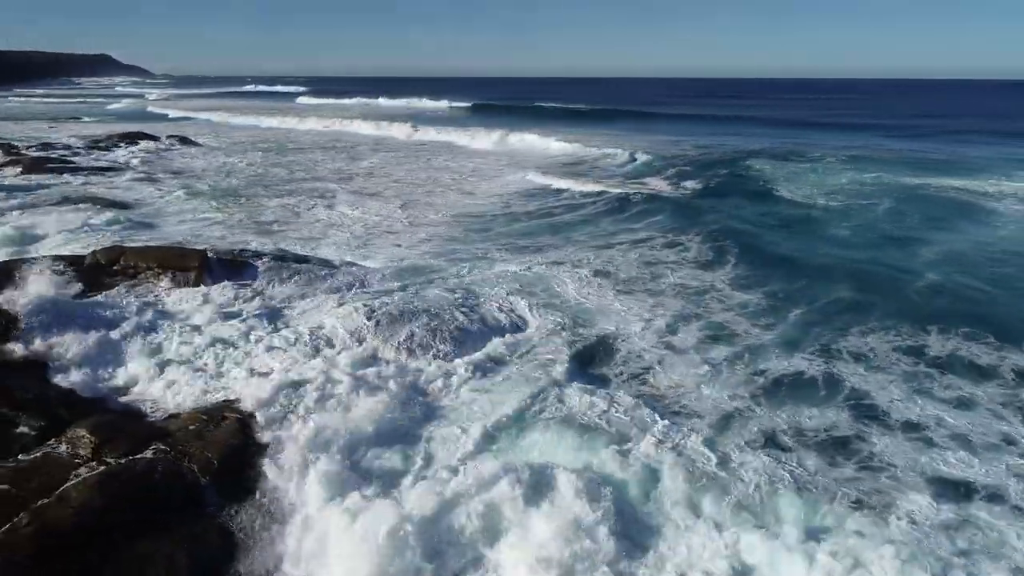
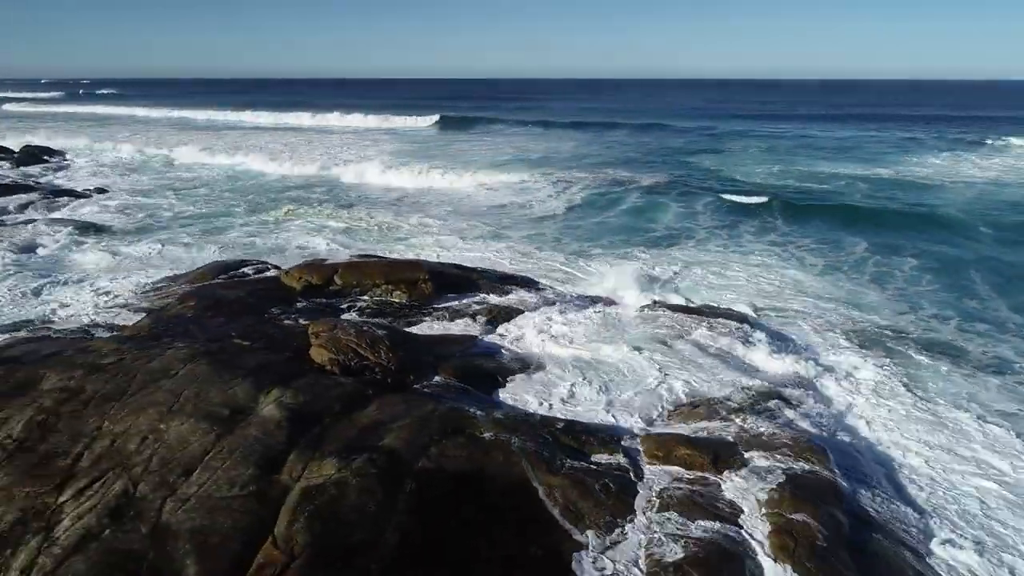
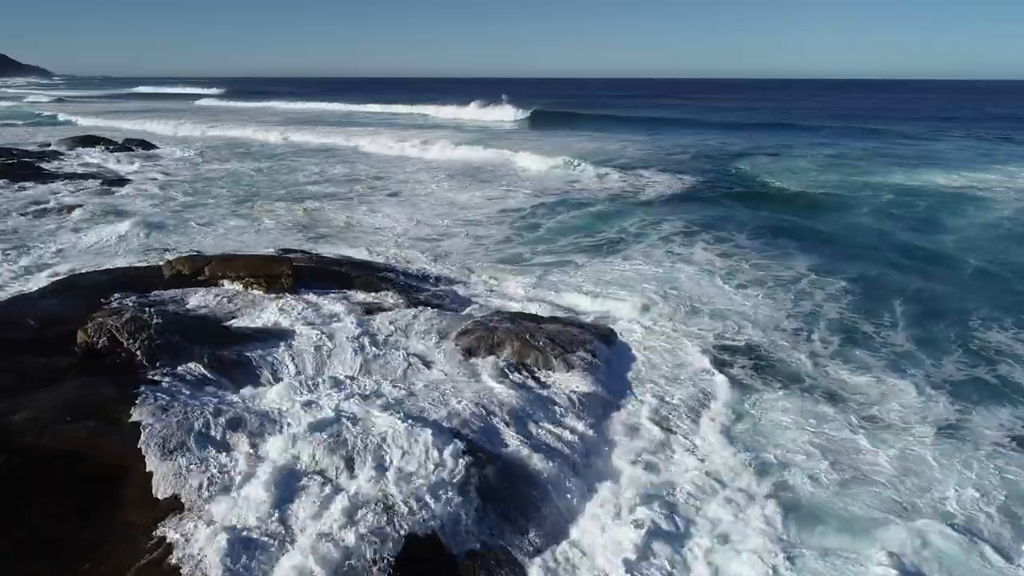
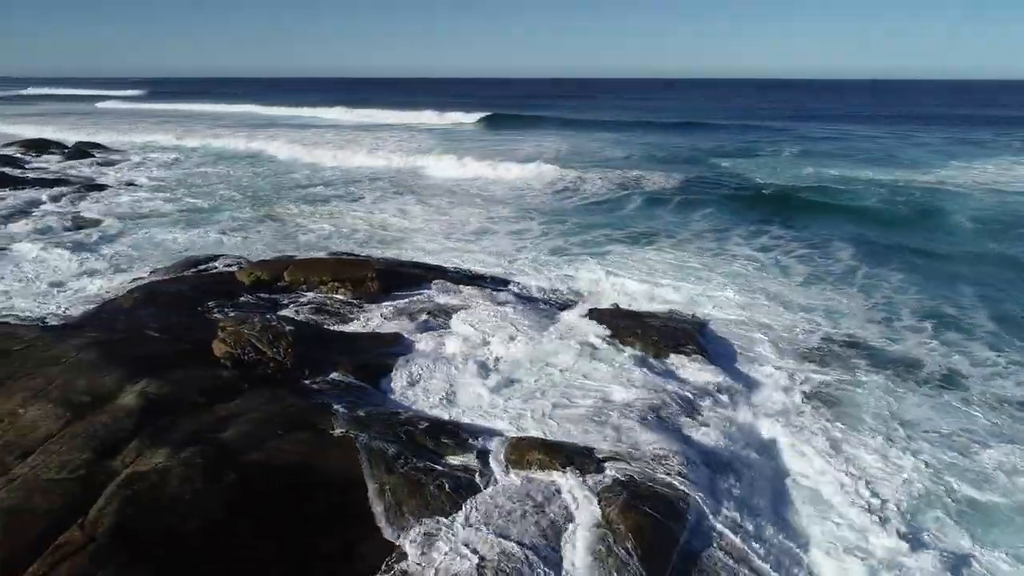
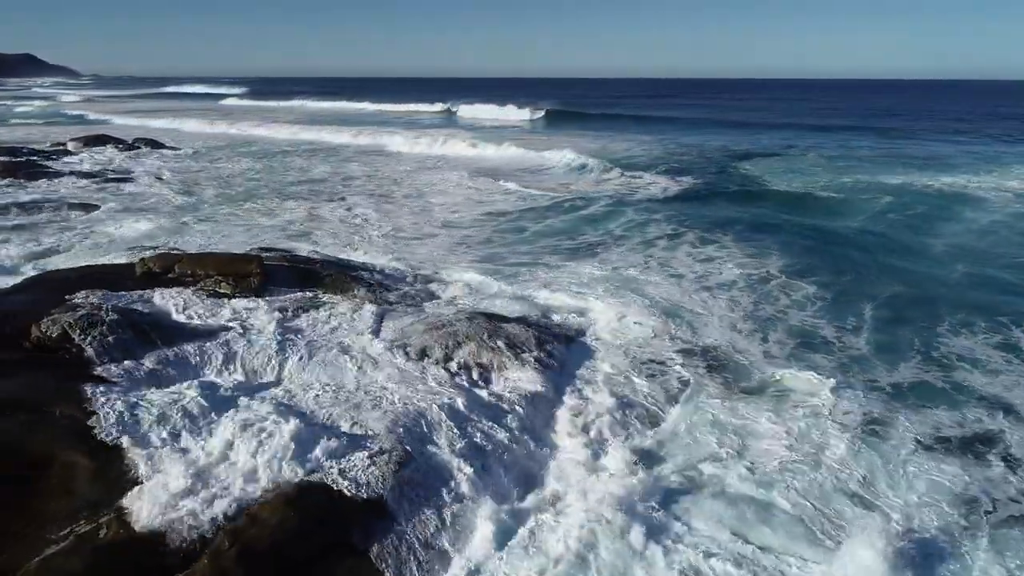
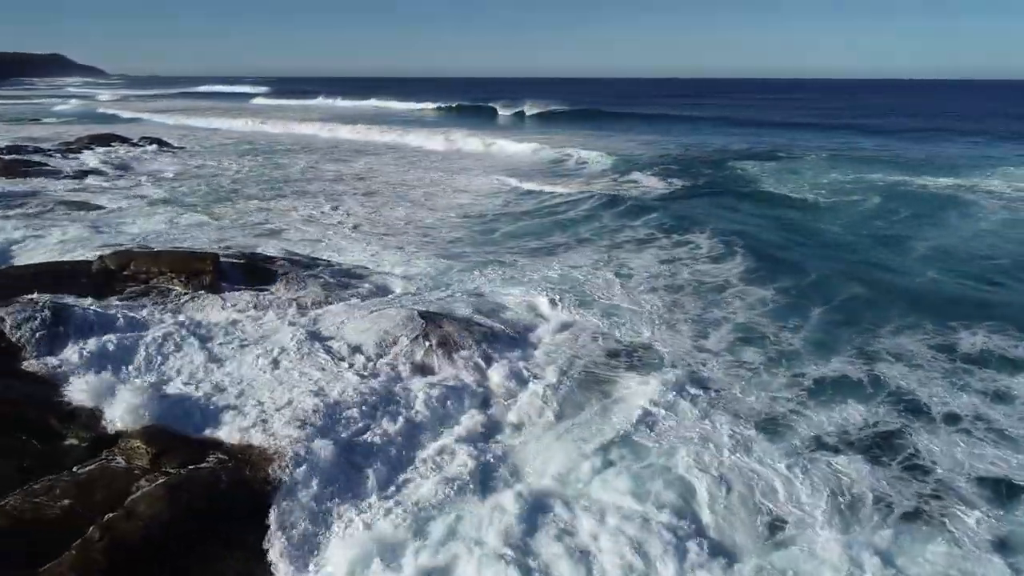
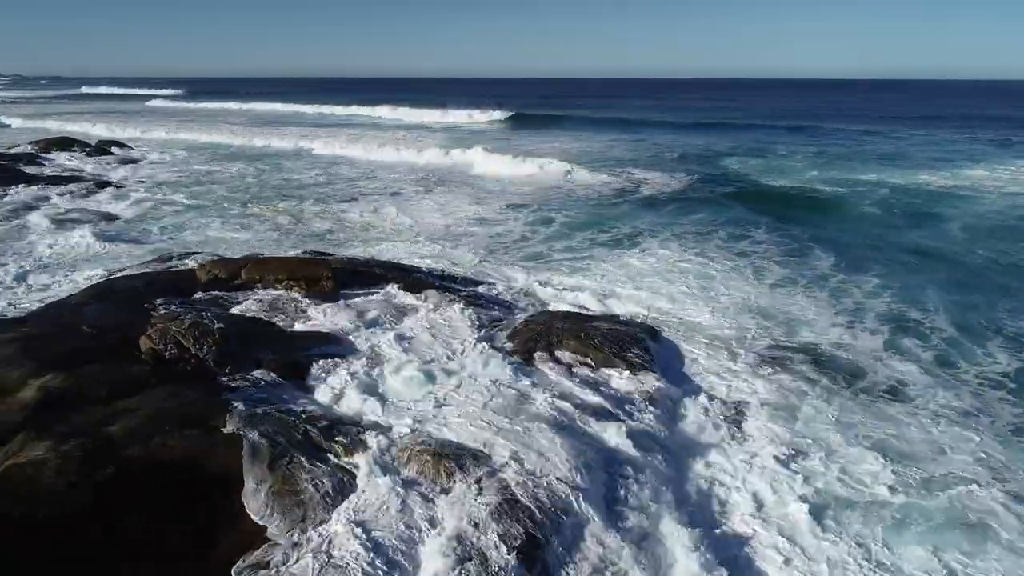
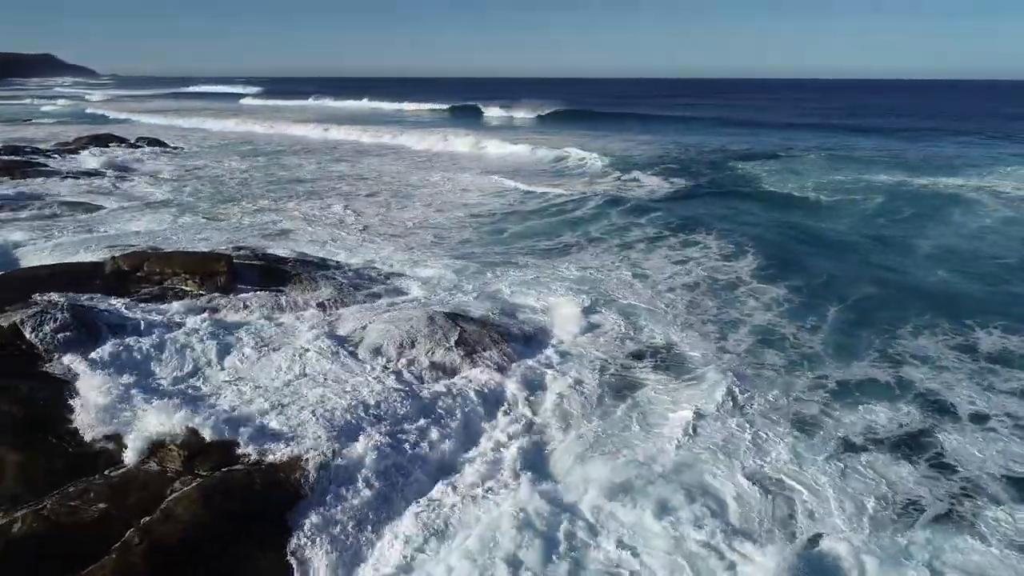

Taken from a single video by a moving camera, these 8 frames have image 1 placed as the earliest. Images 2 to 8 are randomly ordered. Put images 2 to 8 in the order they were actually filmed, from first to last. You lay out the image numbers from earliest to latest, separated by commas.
6, 8, 5, 3, 7, 4, 2
